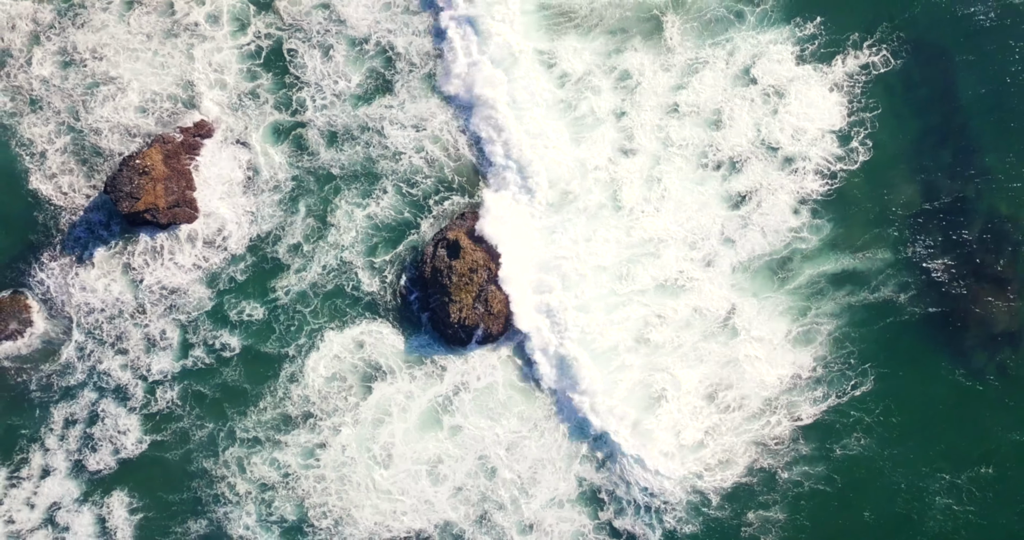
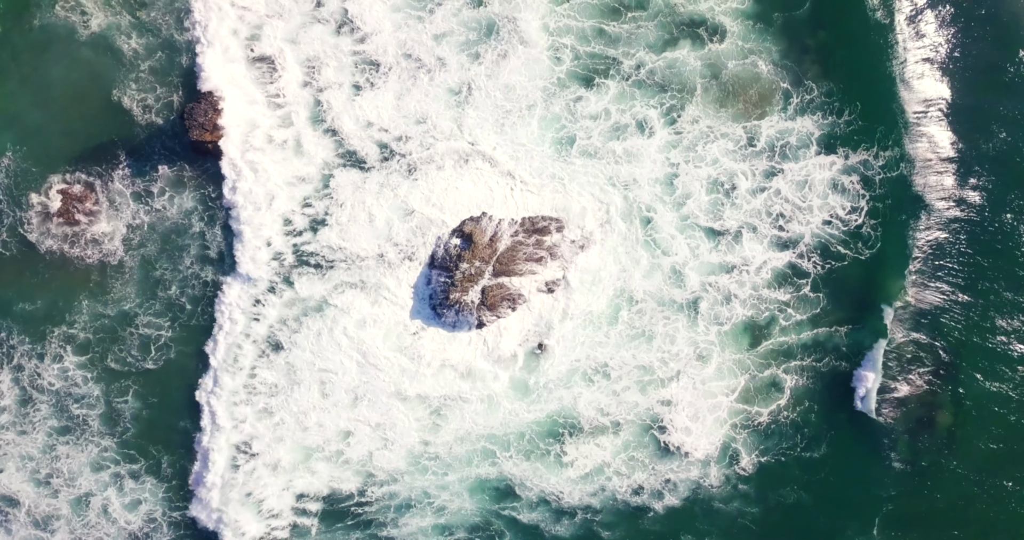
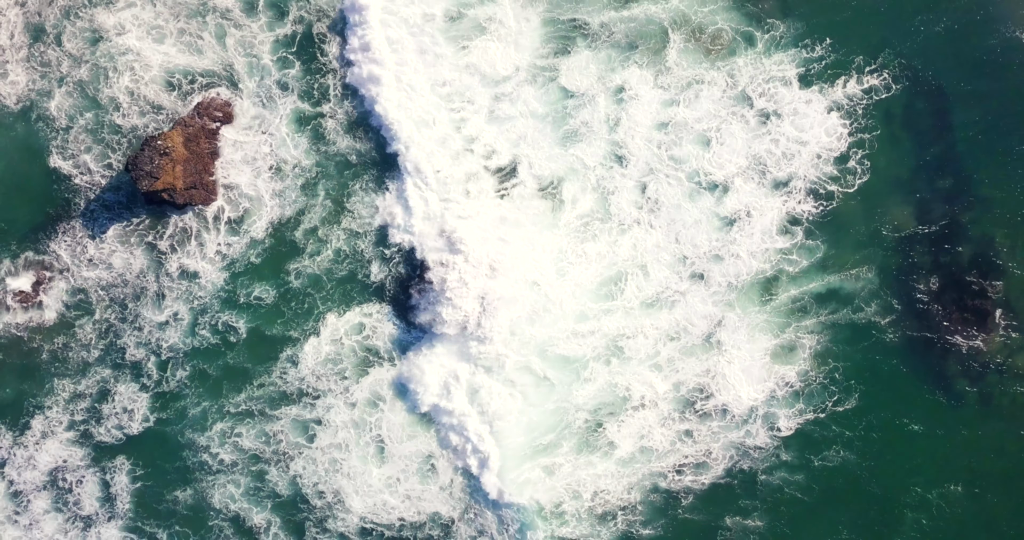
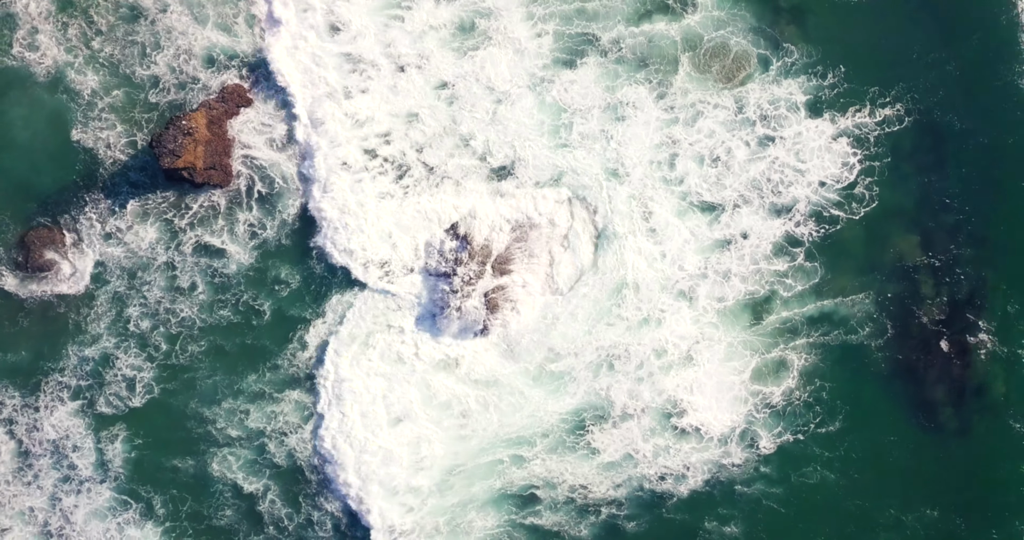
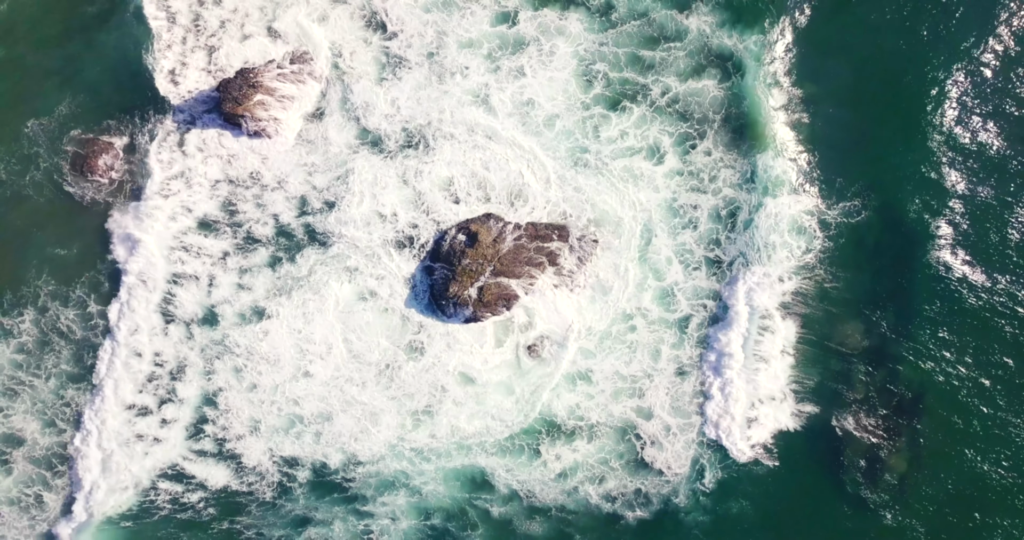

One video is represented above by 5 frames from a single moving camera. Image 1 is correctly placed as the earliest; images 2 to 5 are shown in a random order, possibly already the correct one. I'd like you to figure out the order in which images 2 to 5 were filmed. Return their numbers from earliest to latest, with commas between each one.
3, 4, 2, 5
